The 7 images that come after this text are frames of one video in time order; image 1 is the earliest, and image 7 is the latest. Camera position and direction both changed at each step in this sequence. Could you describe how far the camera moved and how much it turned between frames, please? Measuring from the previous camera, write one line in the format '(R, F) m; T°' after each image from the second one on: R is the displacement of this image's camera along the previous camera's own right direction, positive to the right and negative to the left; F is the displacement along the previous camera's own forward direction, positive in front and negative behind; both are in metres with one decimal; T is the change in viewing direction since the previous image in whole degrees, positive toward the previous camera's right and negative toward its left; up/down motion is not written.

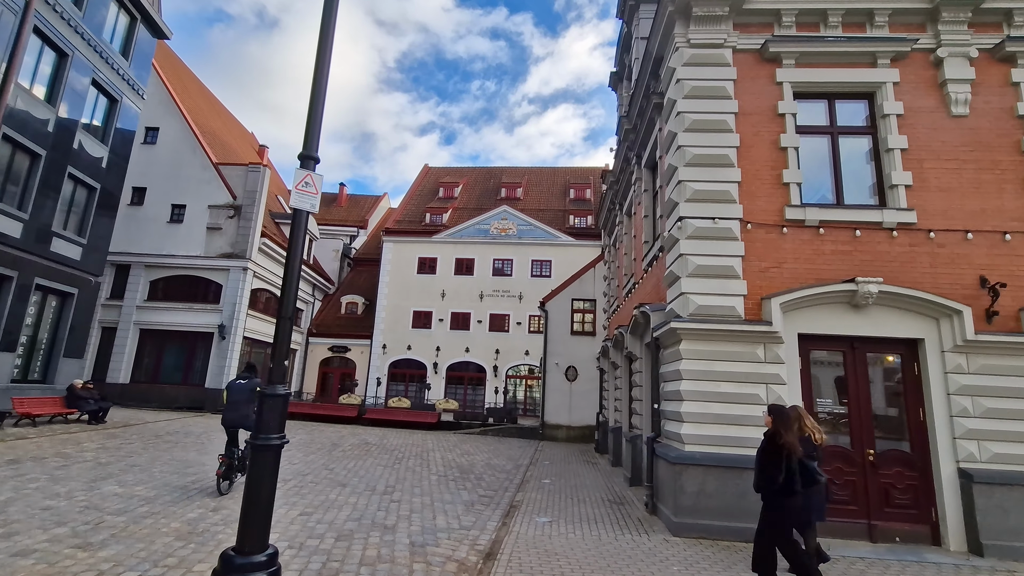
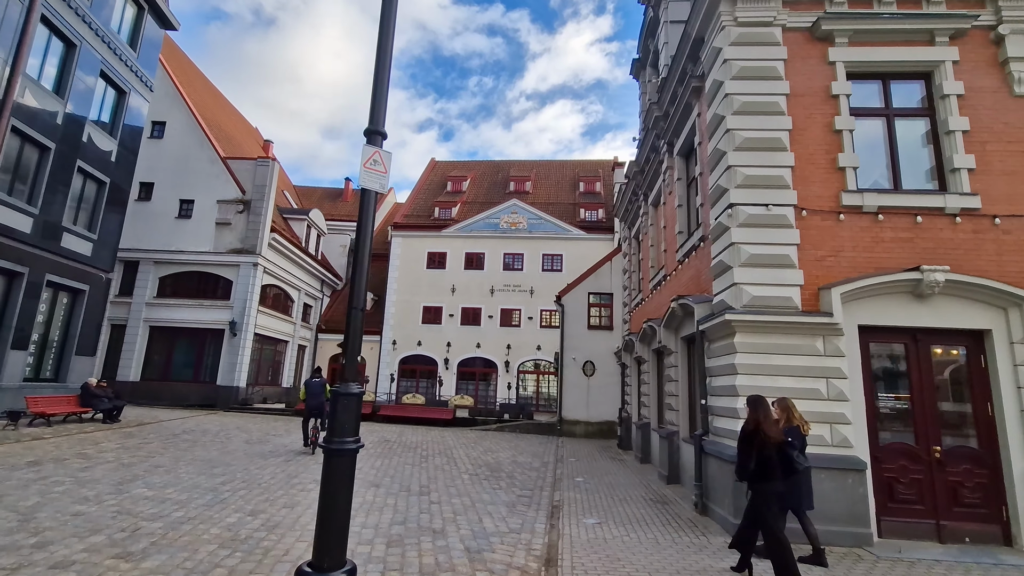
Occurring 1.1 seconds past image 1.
(-0.6, +0.3) m; 0°
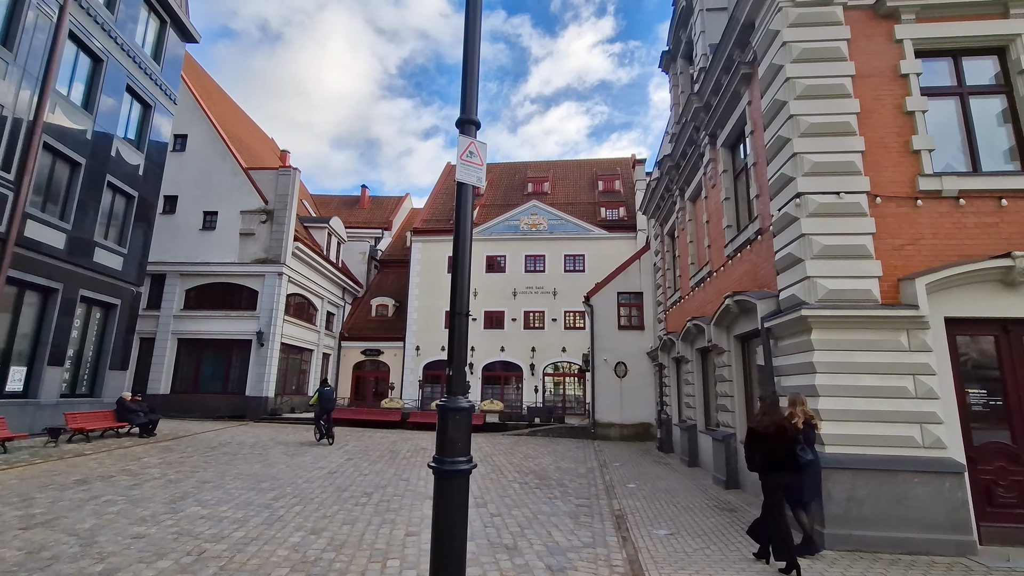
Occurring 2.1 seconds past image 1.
(-0.6, +0.3) m; -1°
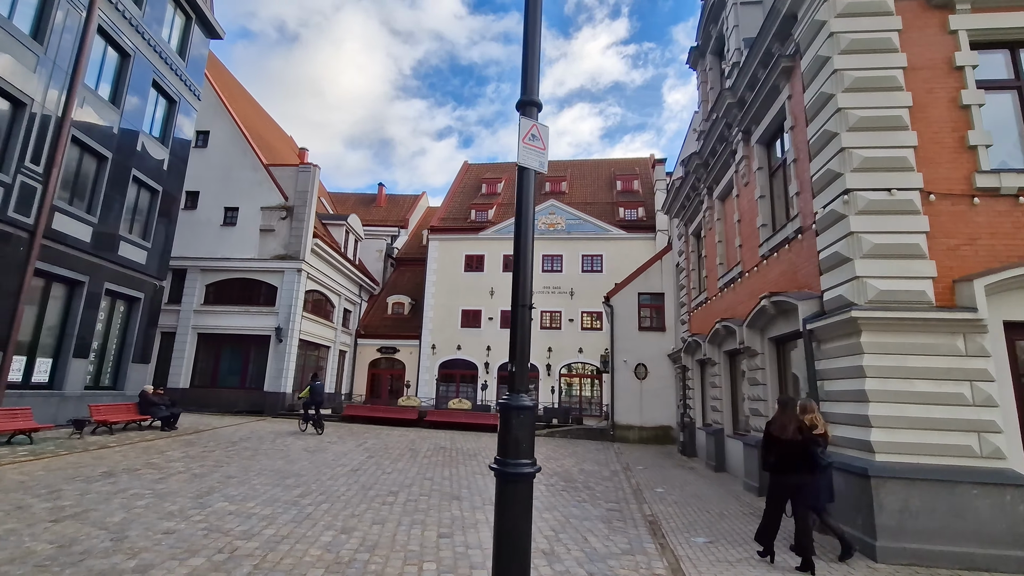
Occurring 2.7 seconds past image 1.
(-0.3, +0.2) m; -1°
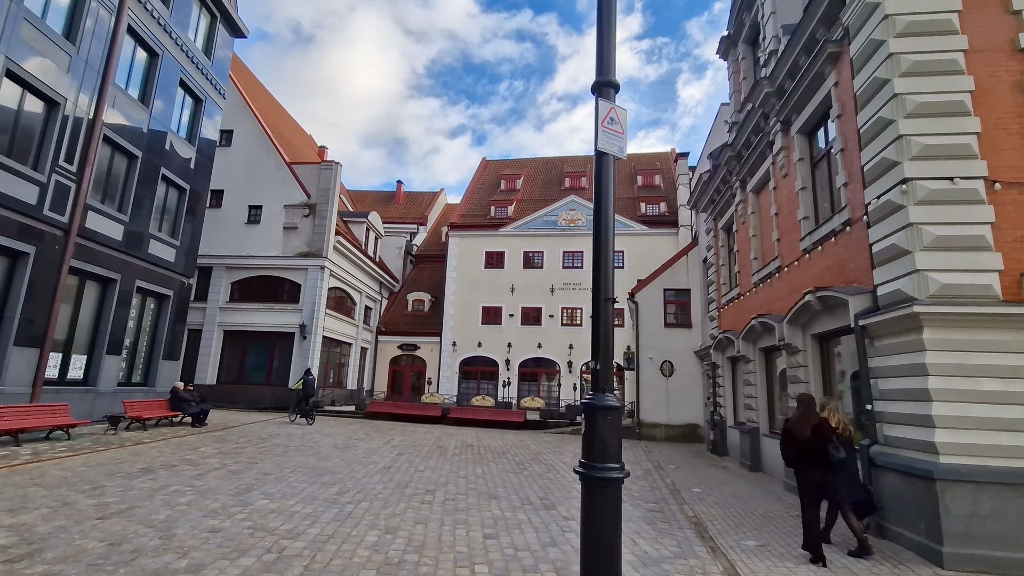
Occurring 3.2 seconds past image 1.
(-0.3, +0.1) m; -2°
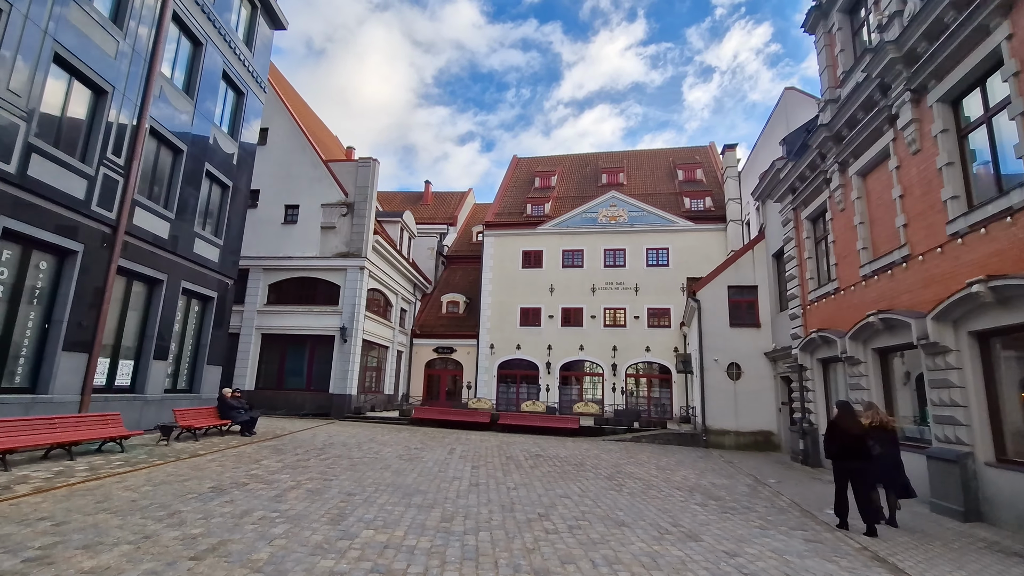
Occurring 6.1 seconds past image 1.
(-1.4, +1.0) m; -2°
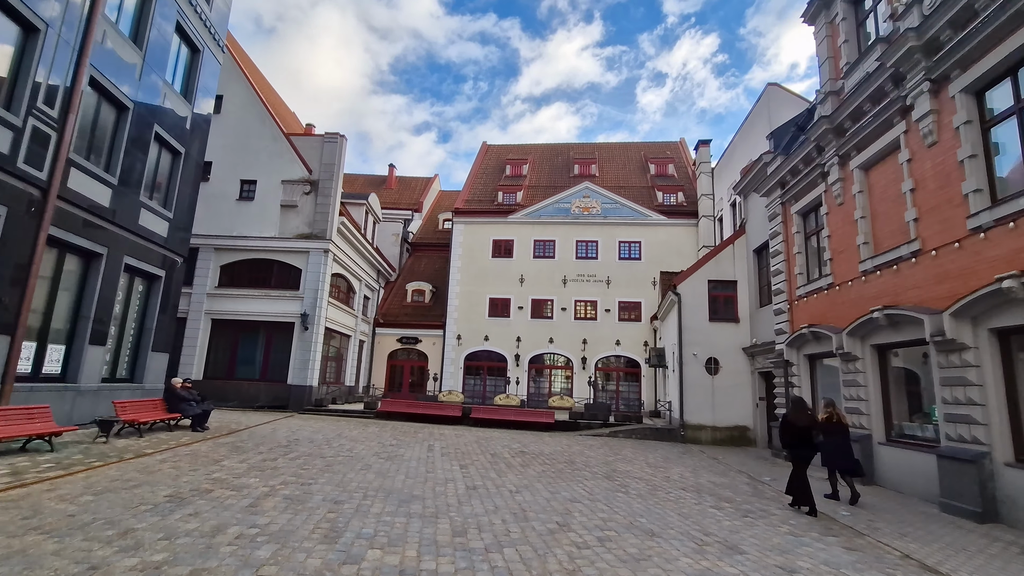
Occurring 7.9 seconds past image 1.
(-0.8, +0.8) m; +5°
